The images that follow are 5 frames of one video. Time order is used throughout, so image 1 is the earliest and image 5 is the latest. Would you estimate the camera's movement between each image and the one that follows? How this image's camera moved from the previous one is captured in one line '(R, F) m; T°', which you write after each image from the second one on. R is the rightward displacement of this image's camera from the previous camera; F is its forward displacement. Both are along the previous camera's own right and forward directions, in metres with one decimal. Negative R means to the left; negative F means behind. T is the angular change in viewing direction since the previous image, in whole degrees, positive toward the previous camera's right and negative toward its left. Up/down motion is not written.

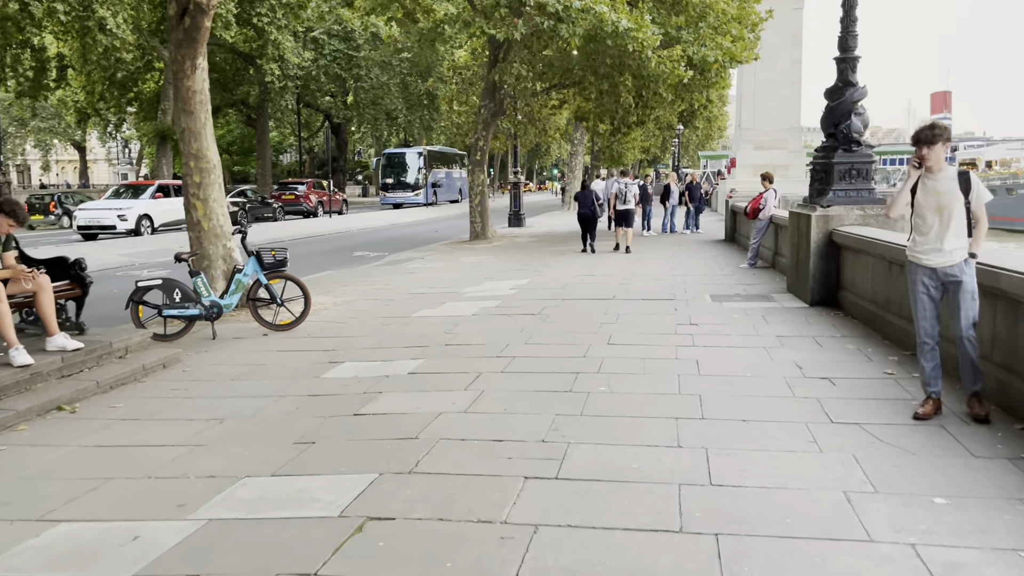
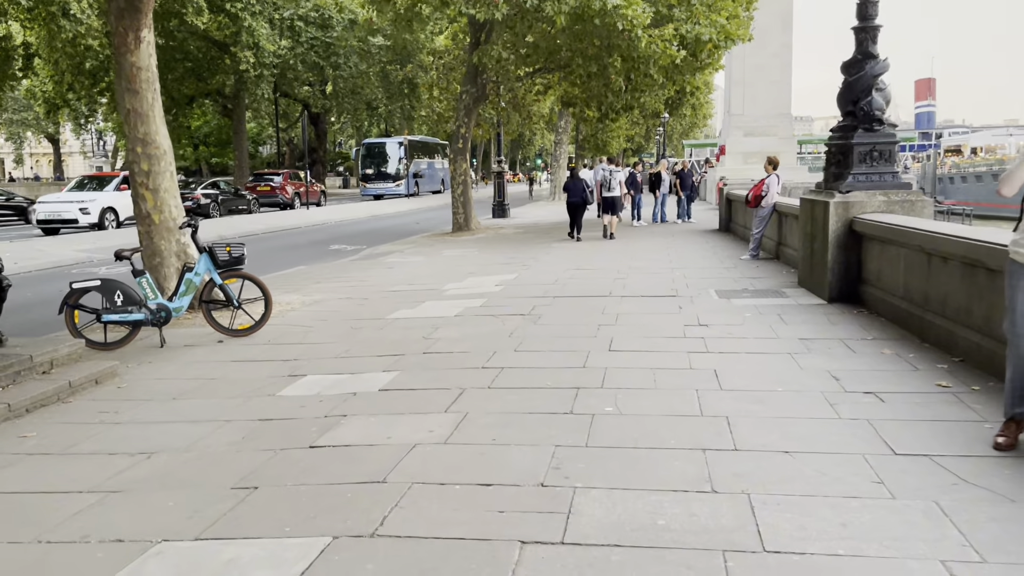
(0.0, +1.0) m; +1°
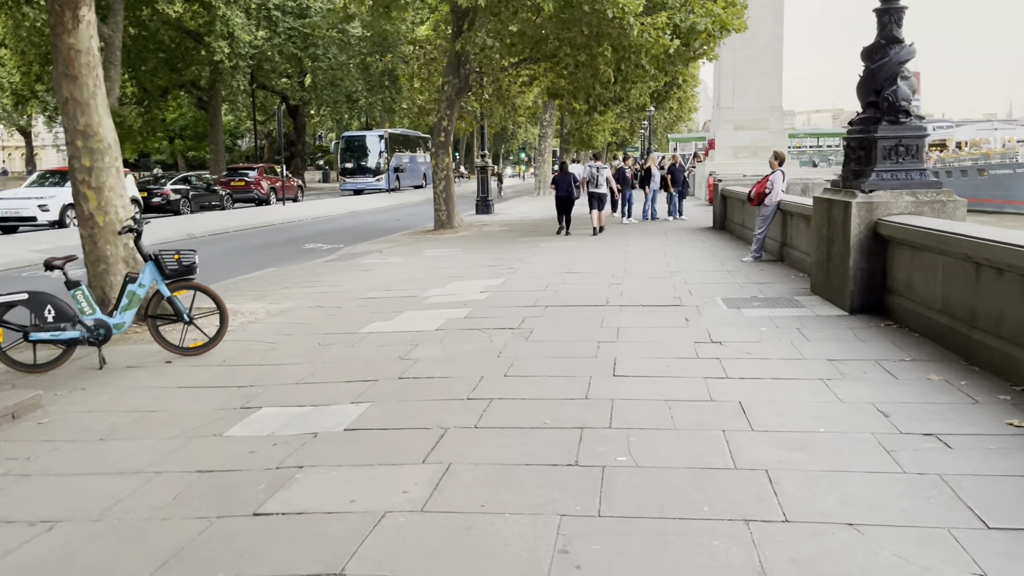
(0.0, +0.9) m; +1°
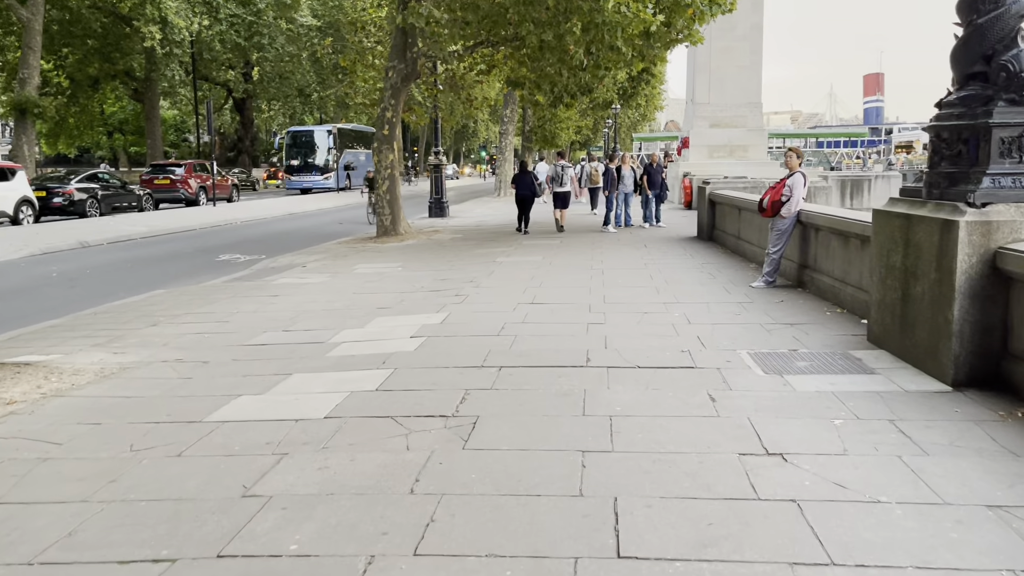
(+0.2, +2.9) m; +3°
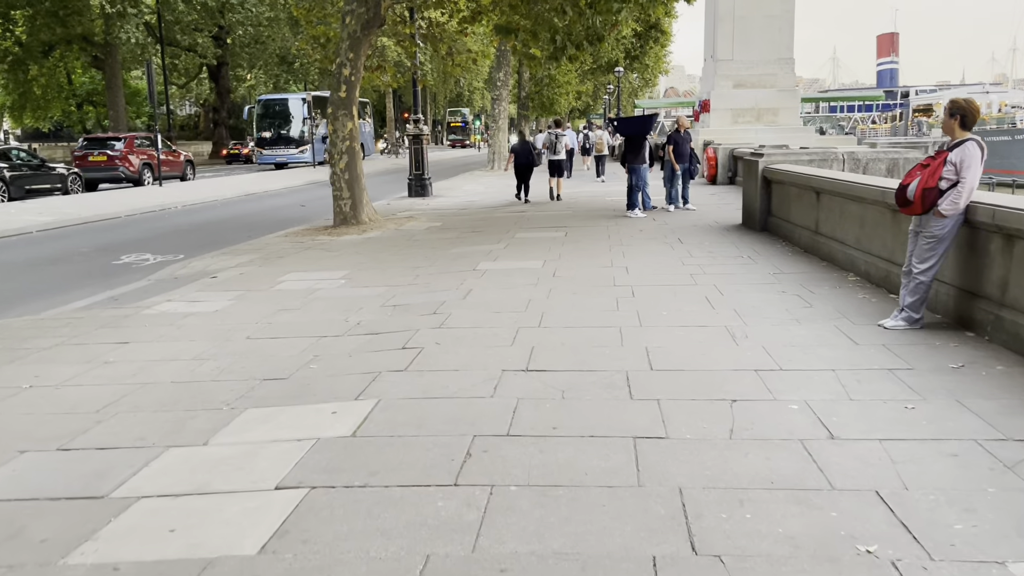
(+0.1, +4.0) m; 0°
